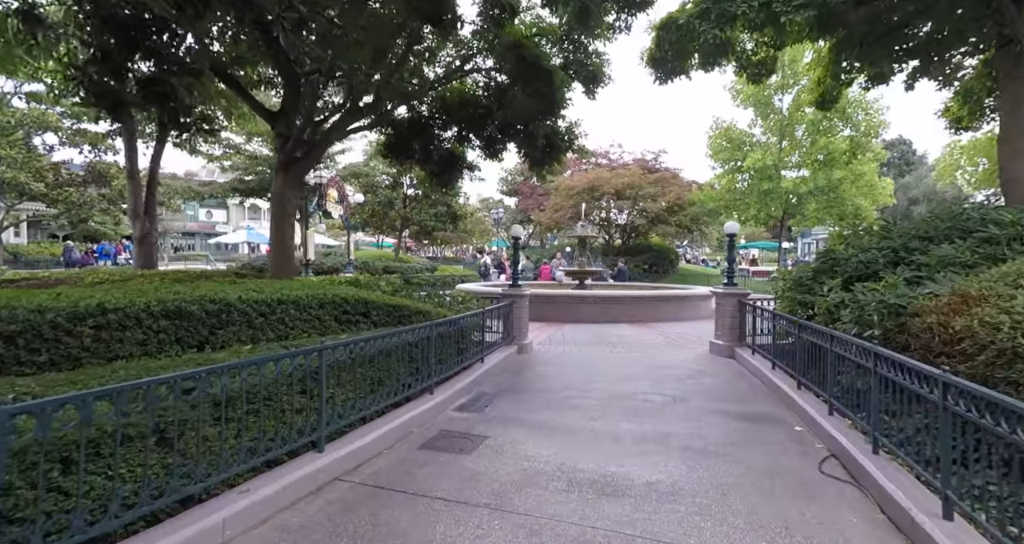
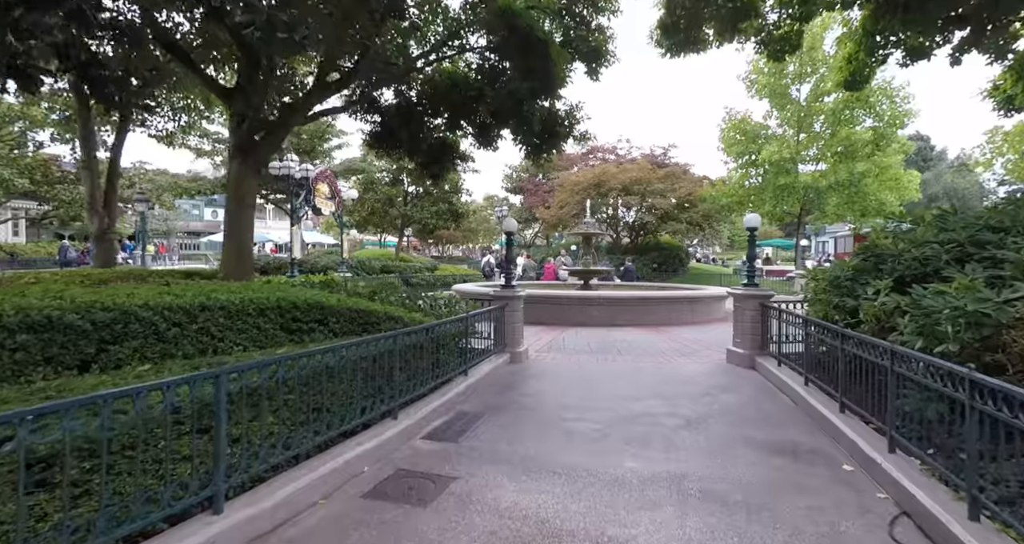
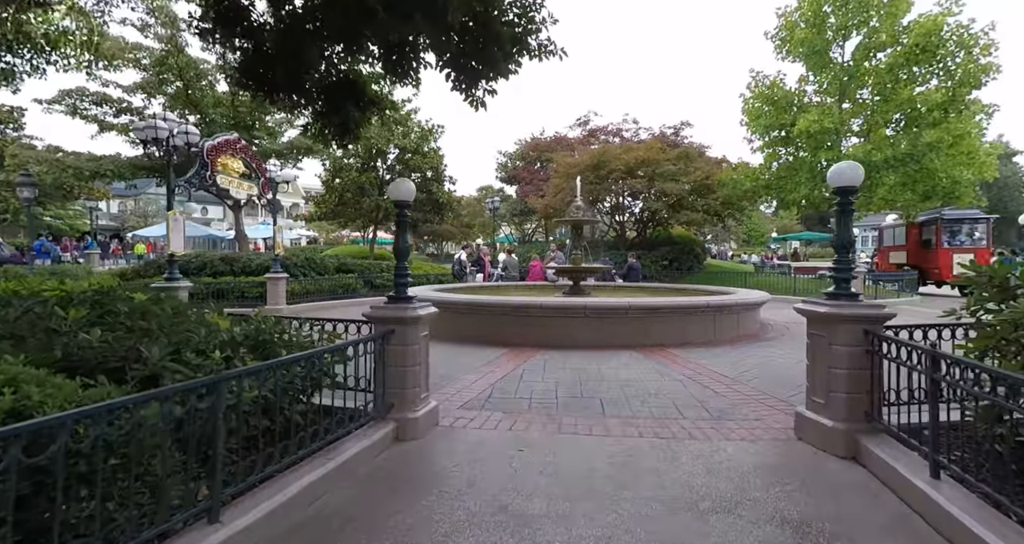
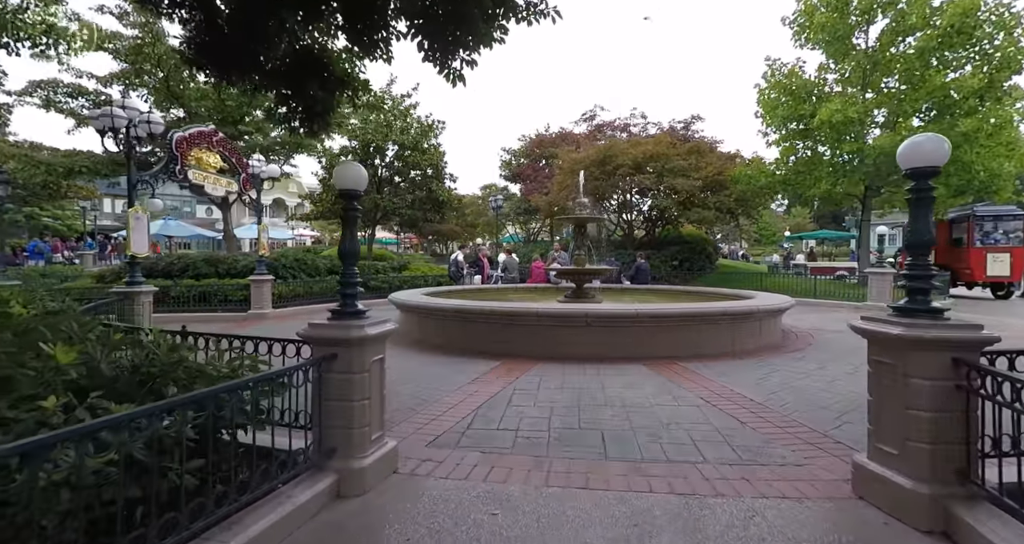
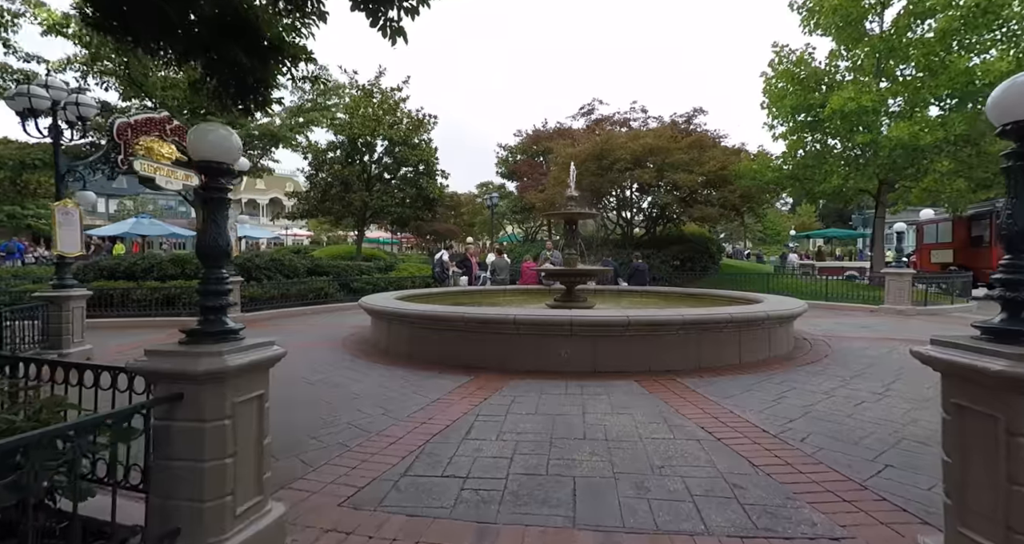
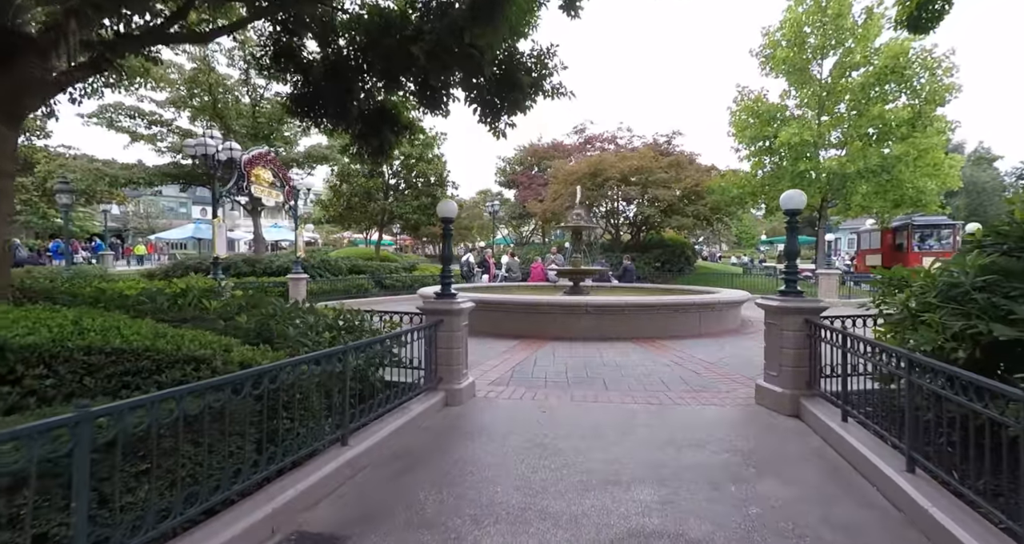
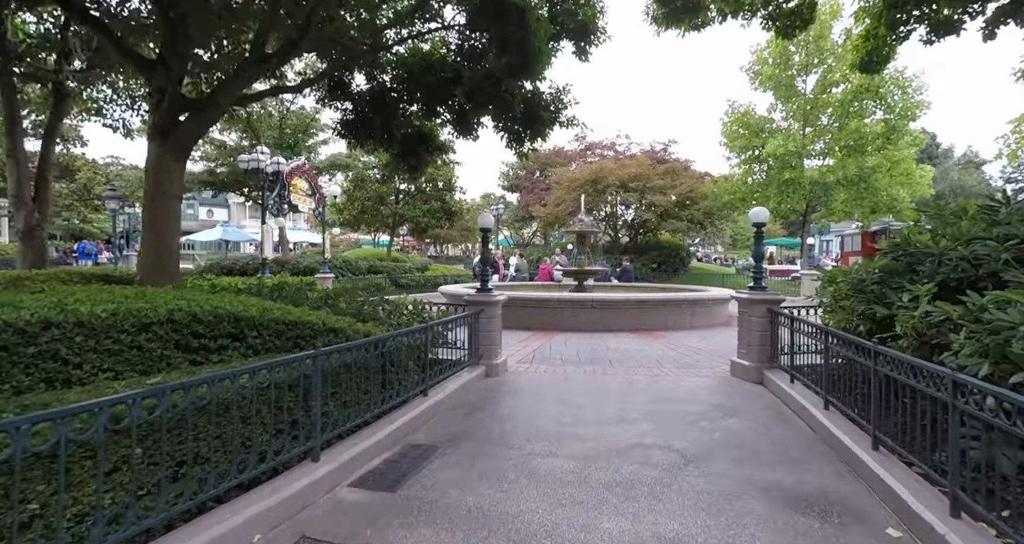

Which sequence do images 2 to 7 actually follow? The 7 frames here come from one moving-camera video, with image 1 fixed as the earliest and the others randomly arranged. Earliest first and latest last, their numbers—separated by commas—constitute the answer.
2, 7, 6, 3, 4, 5
